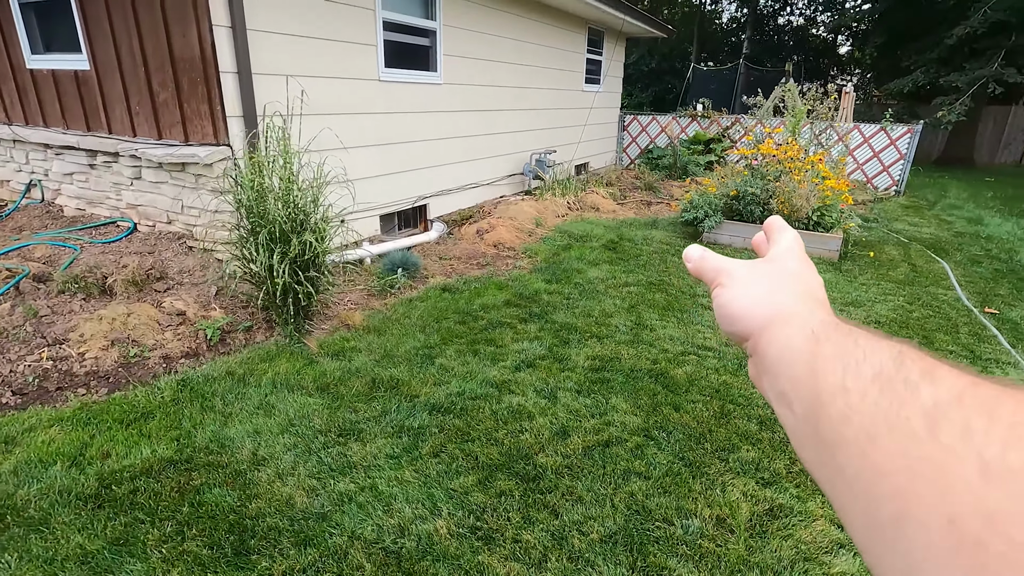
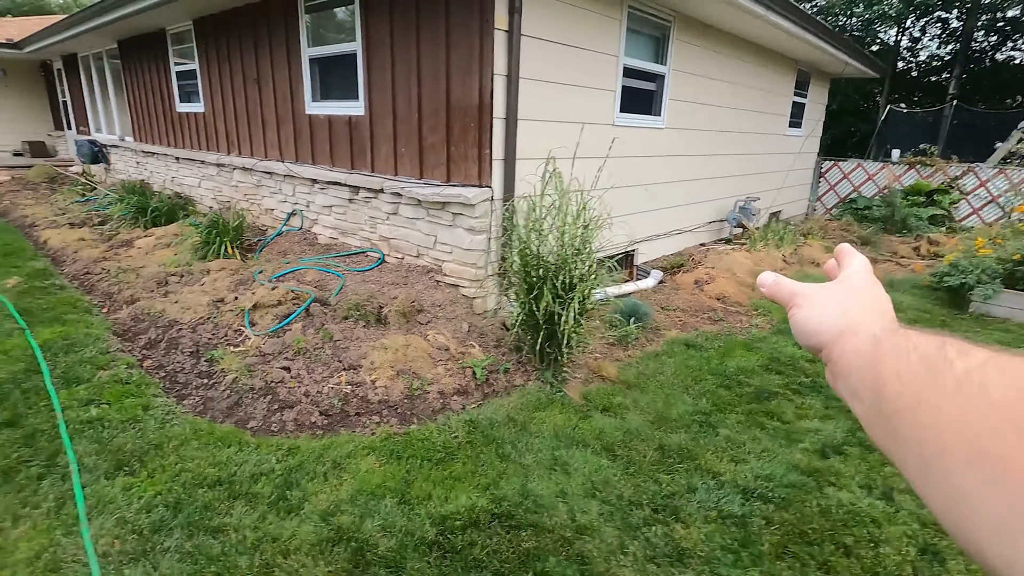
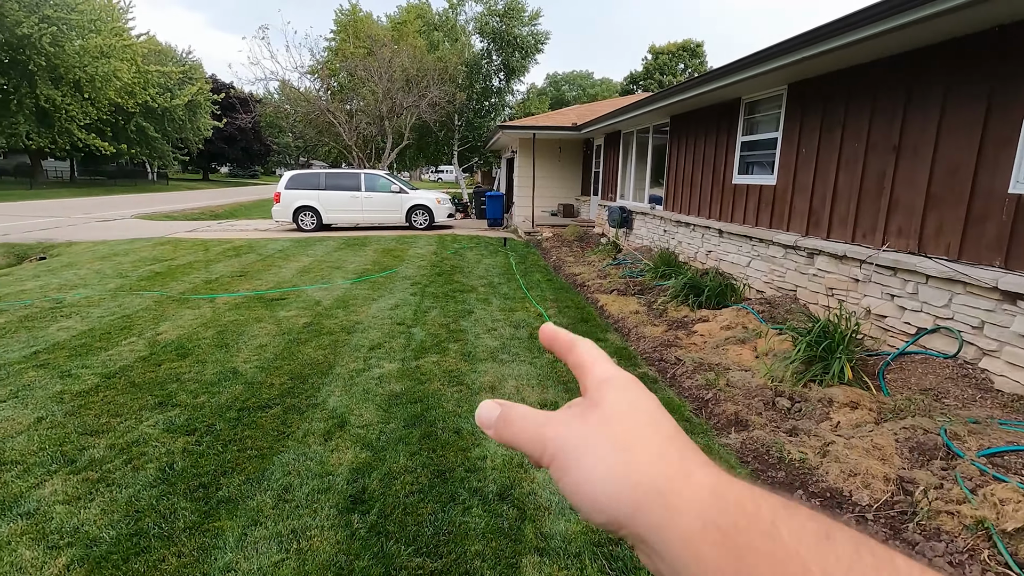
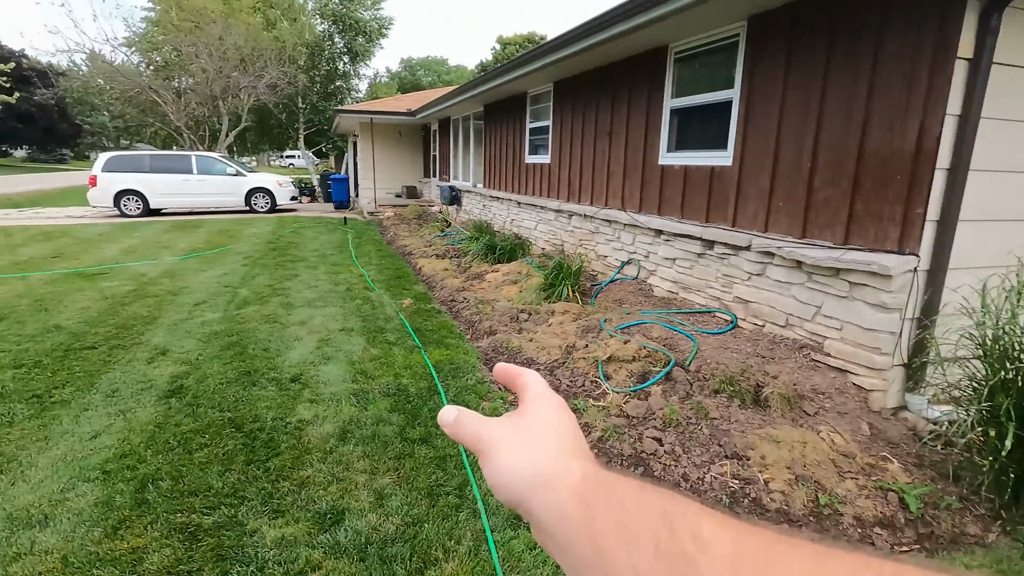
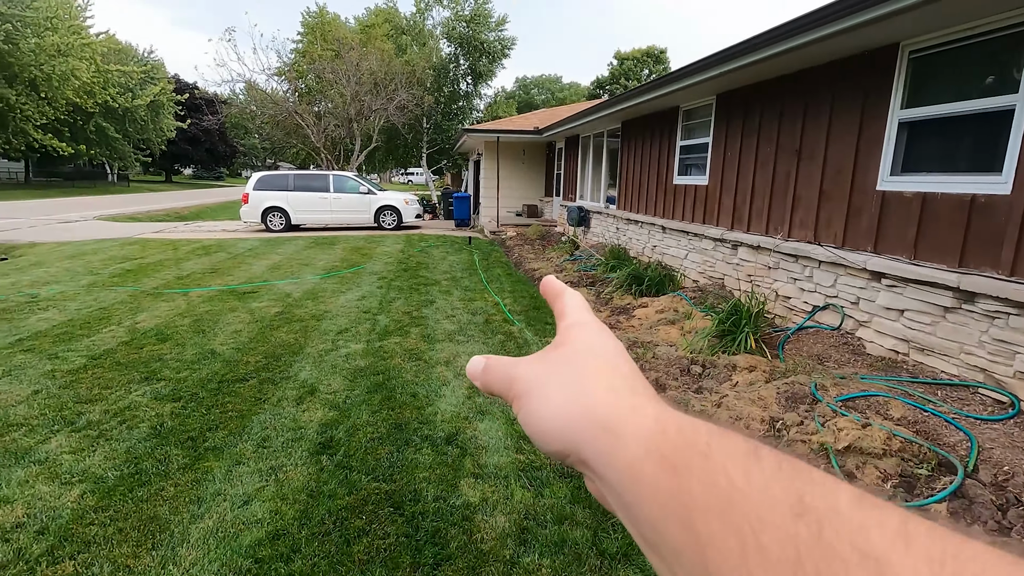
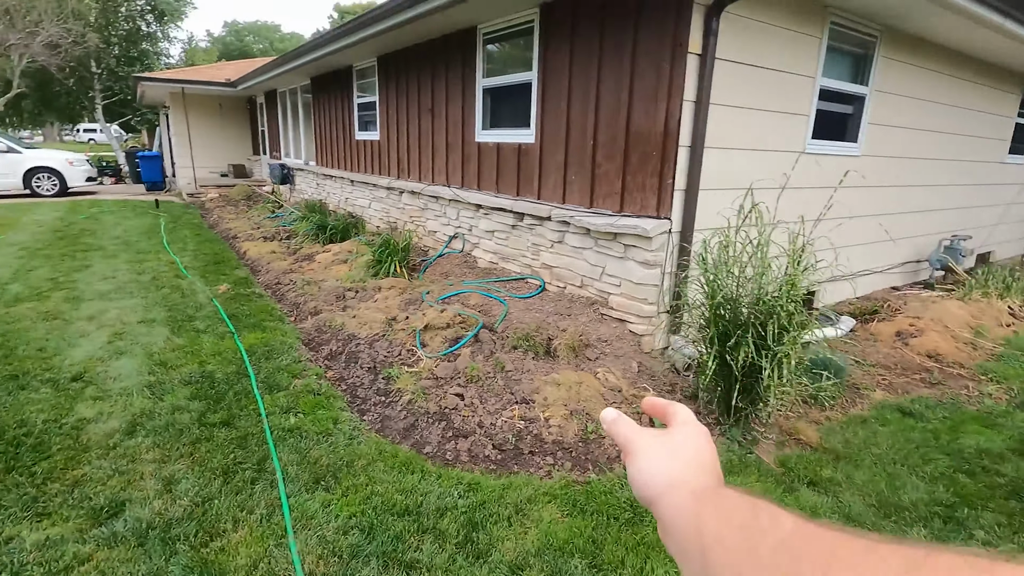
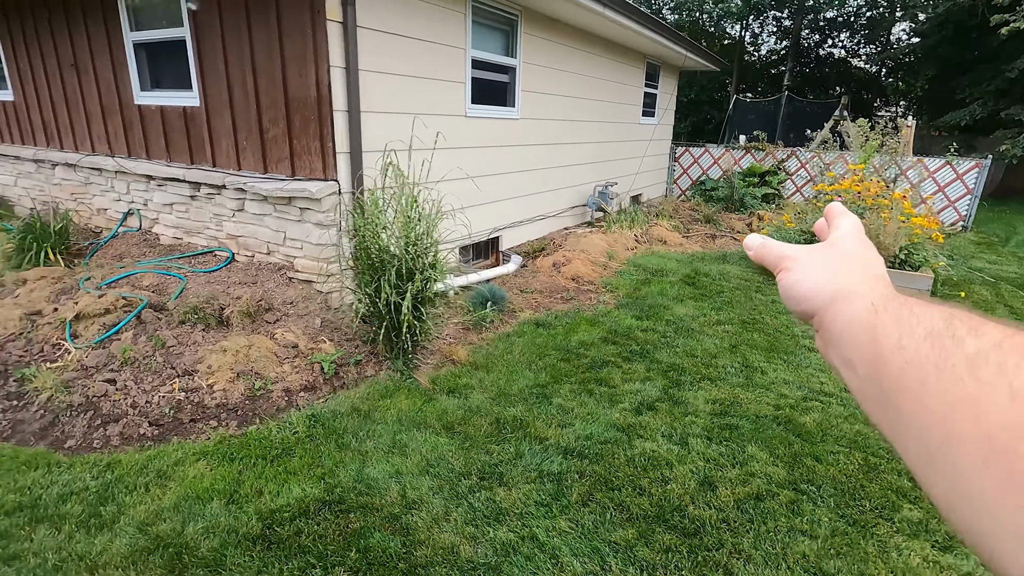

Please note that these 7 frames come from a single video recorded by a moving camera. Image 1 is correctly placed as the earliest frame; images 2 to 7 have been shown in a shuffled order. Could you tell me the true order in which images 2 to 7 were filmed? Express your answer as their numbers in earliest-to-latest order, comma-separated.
7, 2, 6, 4, 5, 3
